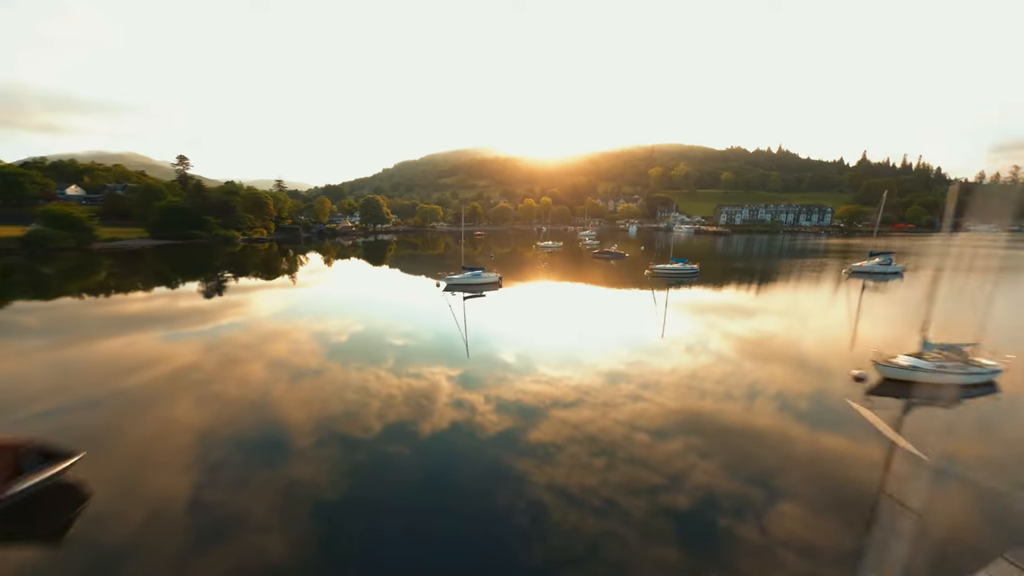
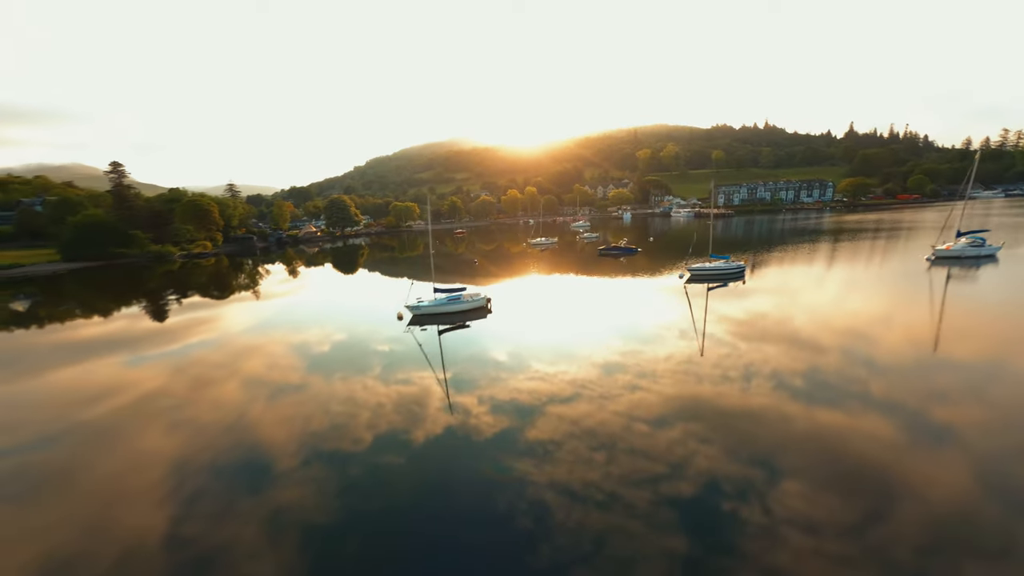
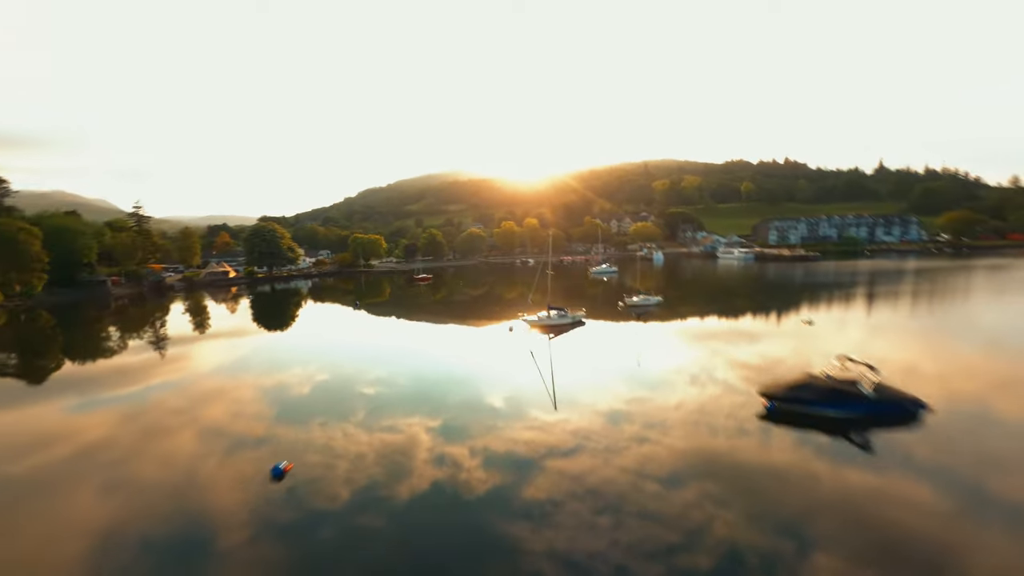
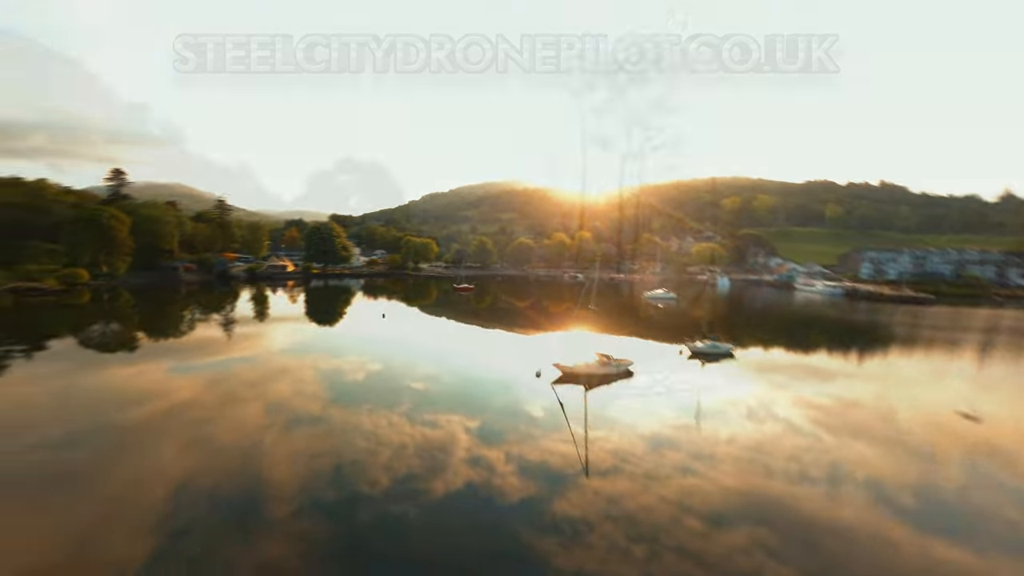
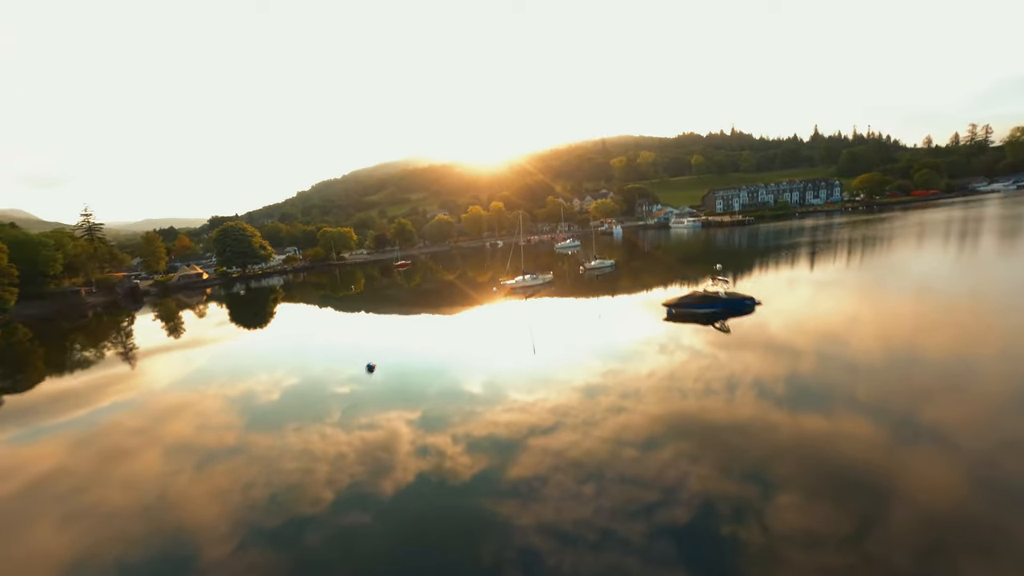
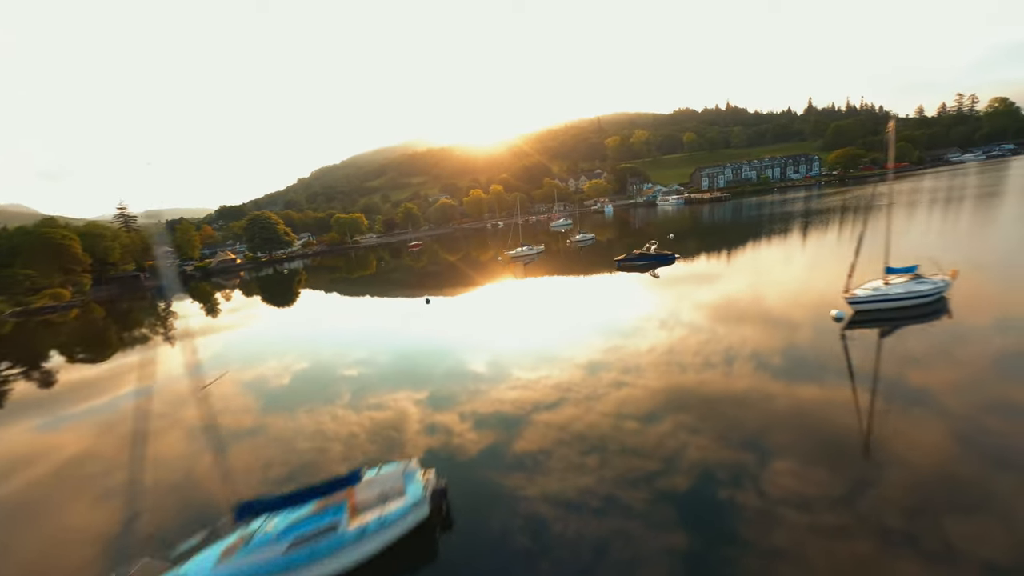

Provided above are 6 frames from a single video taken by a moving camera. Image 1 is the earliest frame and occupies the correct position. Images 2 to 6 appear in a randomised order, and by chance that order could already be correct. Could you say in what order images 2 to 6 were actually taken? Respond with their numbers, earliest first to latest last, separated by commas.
2, 6, 5, 3, 4
